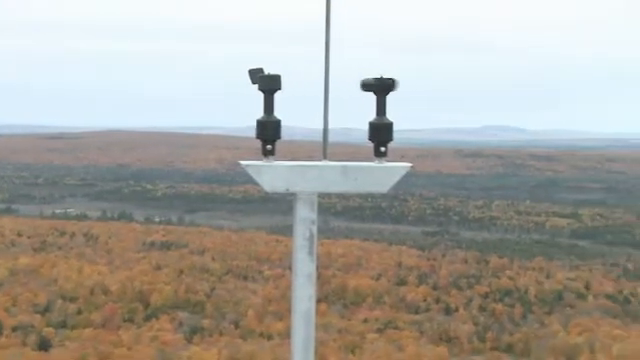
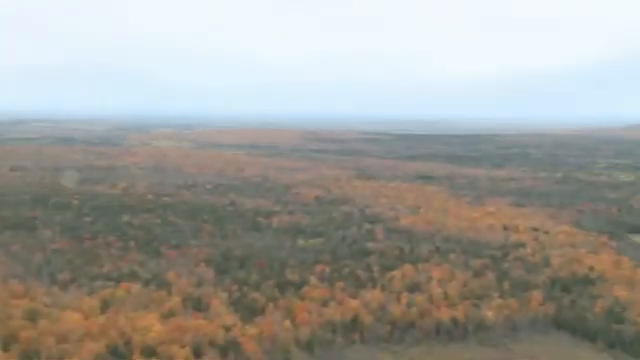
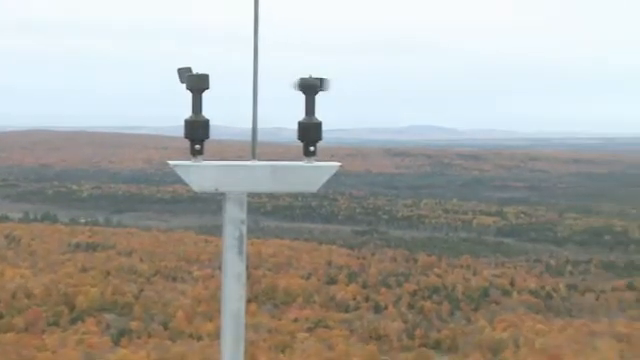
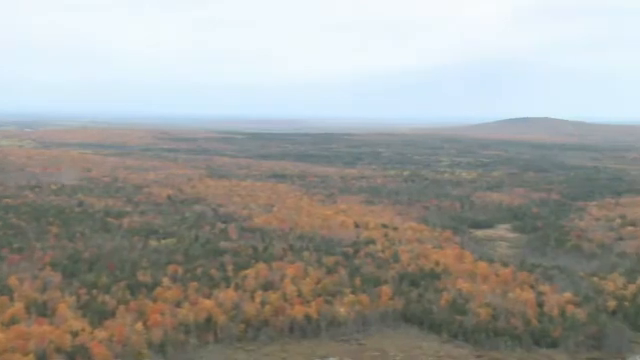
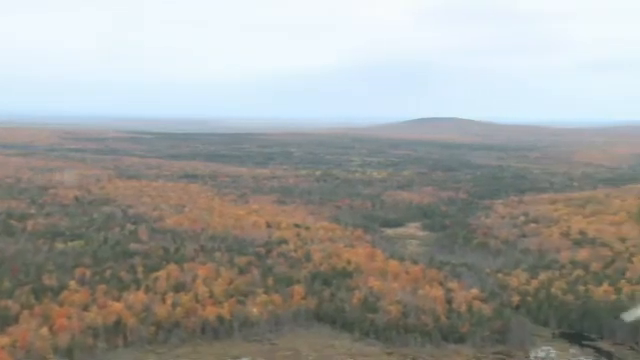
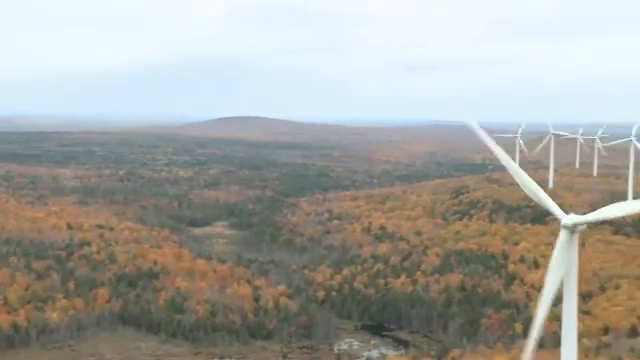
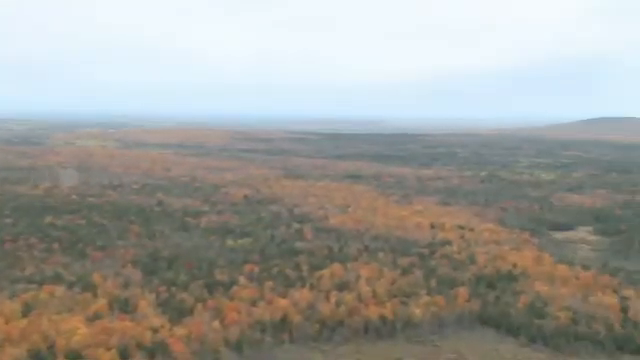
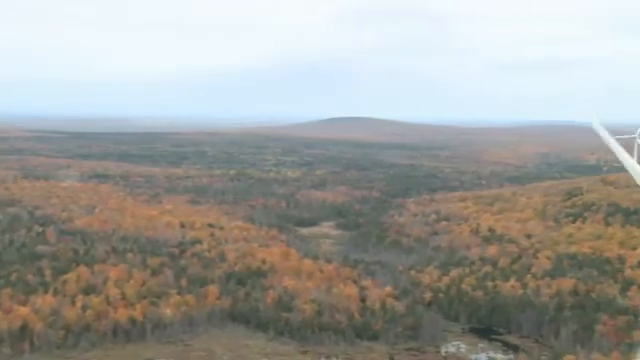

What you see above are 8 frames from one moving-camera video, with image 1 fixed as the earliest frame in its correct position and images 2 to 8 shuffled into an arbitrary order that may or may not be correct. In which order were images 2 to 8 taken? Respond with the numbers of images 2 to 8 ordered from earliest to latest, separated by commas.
3, 2, 7, 4, 5, 8, 6
